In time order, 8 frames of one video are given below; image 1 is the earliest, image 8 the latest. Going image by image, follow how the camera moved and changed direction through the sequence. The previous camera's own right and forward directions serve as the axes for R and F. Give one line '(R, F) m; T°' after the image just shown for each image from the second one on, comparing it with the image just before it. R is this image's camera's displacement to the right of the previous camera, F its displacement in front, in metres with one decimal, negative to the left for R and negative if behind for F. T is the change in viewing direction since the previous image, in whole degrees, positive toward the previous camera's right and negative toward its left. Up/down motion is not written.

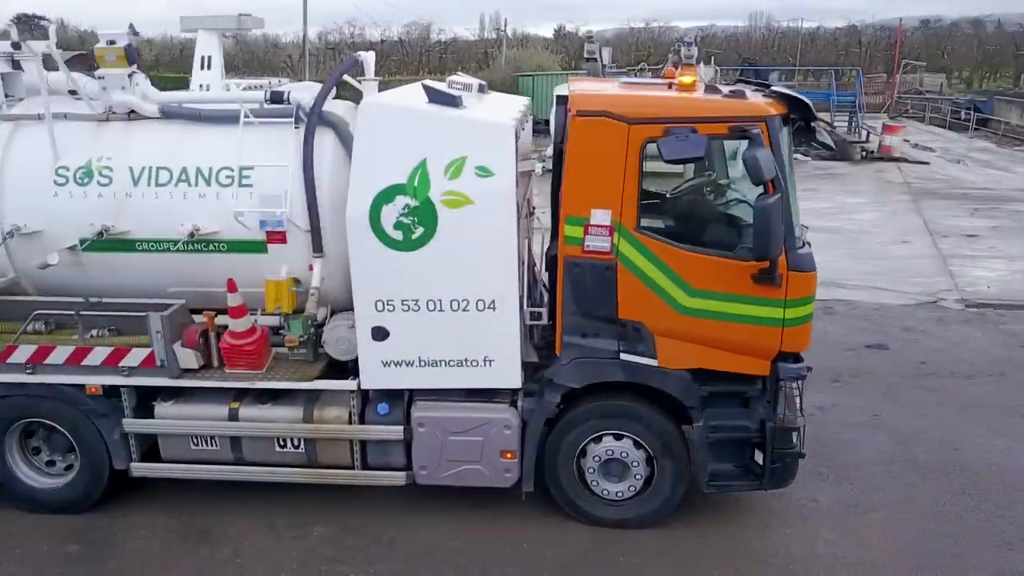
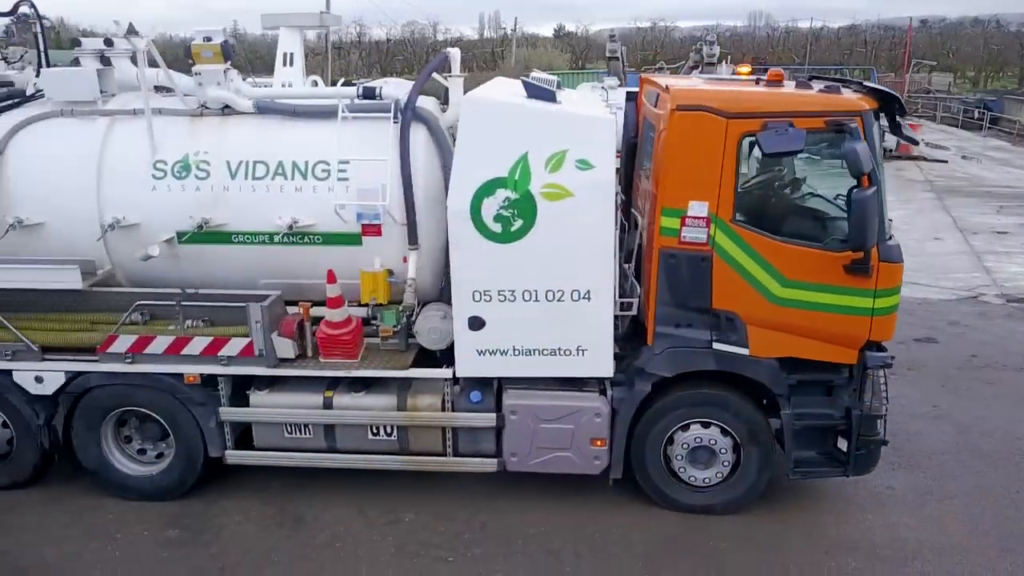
(-0.6, -0.1) m; 0°
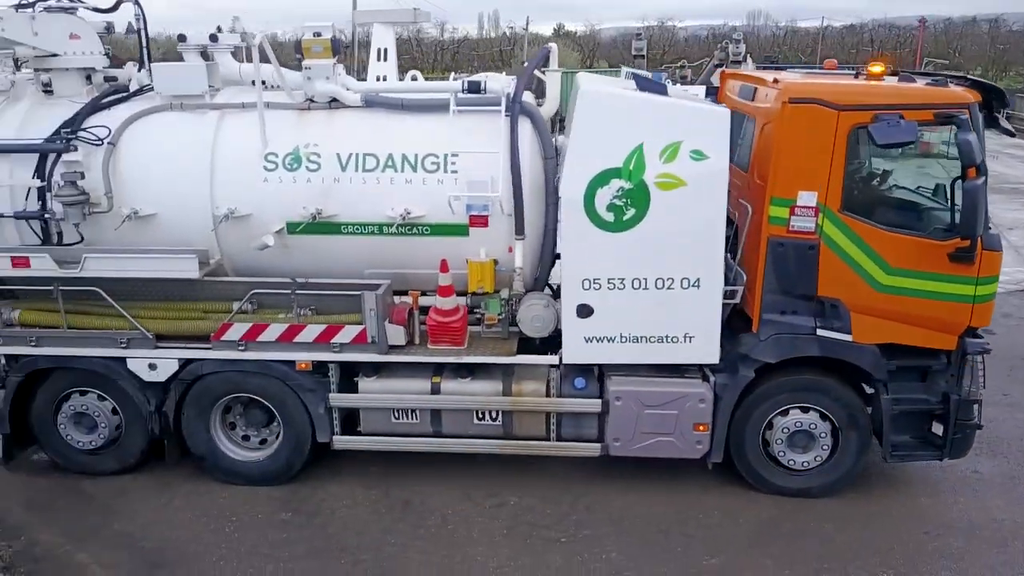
(-0.7, -0.1) m; 0°
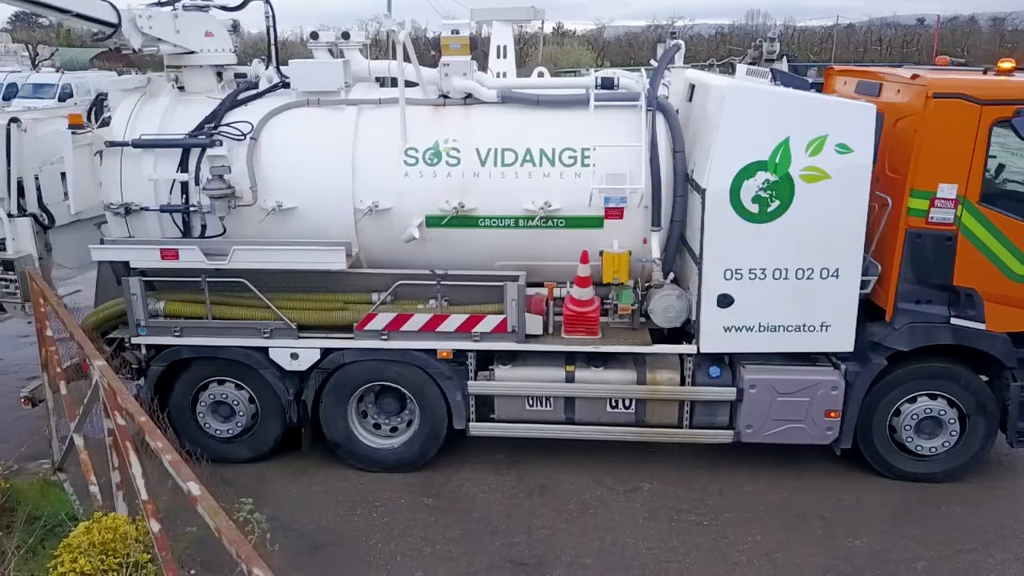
(-0.9, -0.1) m; 0°
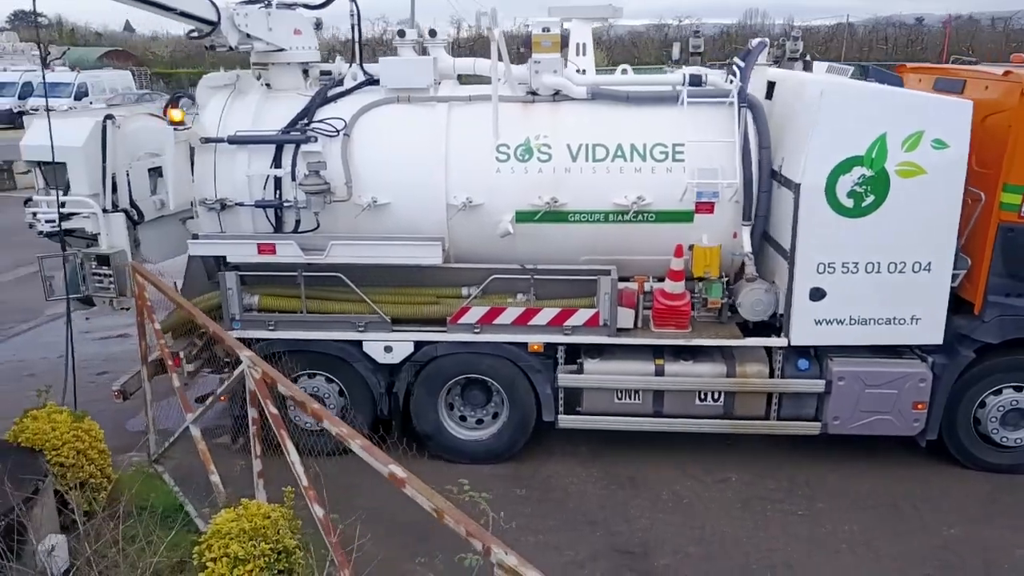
(-0.6, -0.1) m; 0°
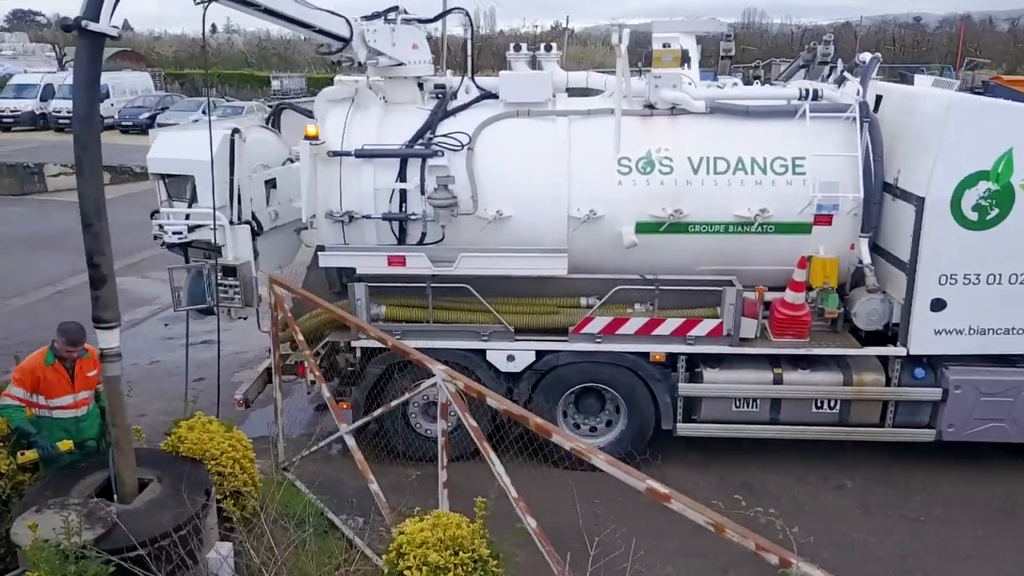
(-0.9, -0.1) m; 0°
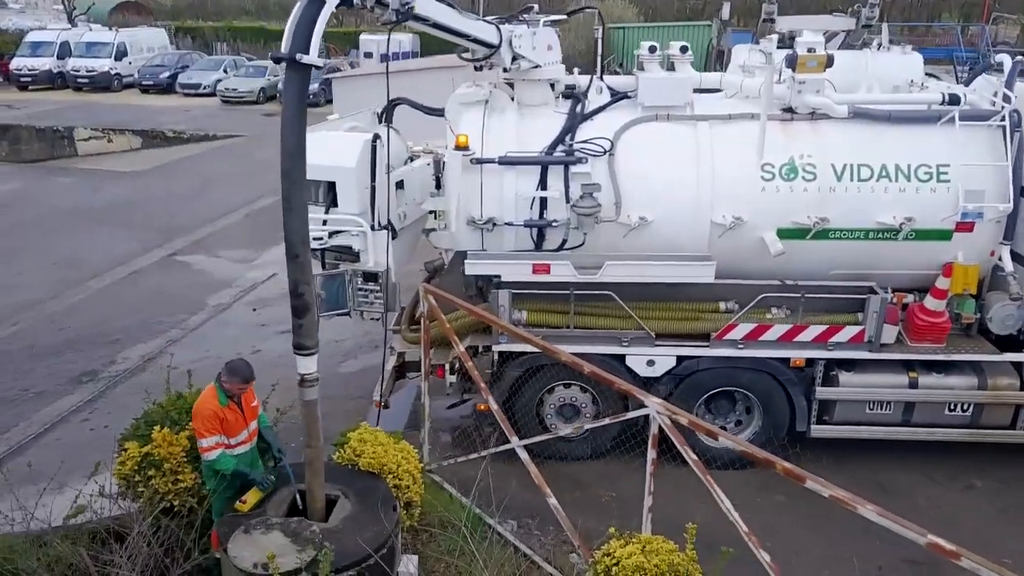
(-1.0, 0.0) m; 0°
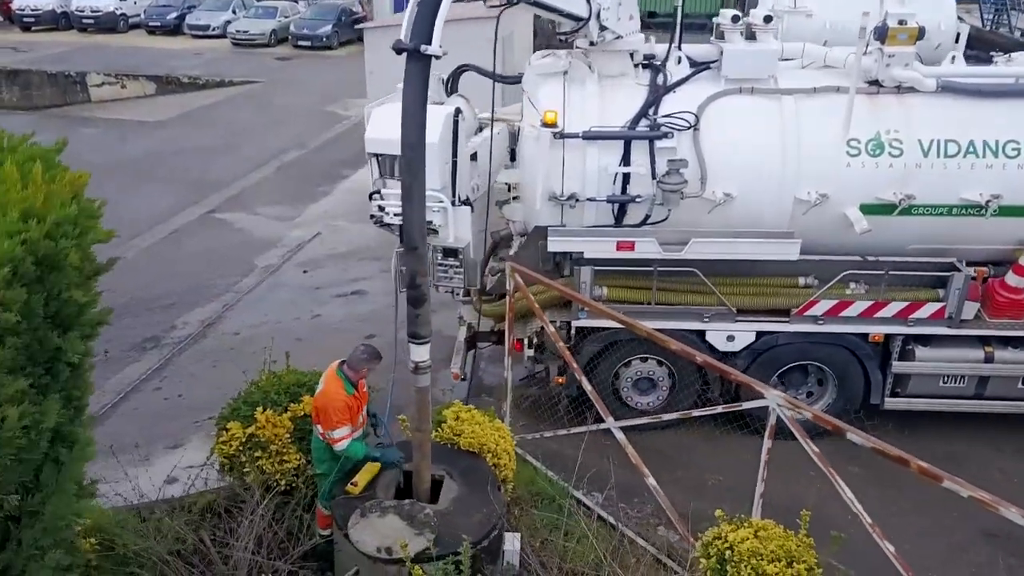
(-0.6, 0.0) m; 0°
